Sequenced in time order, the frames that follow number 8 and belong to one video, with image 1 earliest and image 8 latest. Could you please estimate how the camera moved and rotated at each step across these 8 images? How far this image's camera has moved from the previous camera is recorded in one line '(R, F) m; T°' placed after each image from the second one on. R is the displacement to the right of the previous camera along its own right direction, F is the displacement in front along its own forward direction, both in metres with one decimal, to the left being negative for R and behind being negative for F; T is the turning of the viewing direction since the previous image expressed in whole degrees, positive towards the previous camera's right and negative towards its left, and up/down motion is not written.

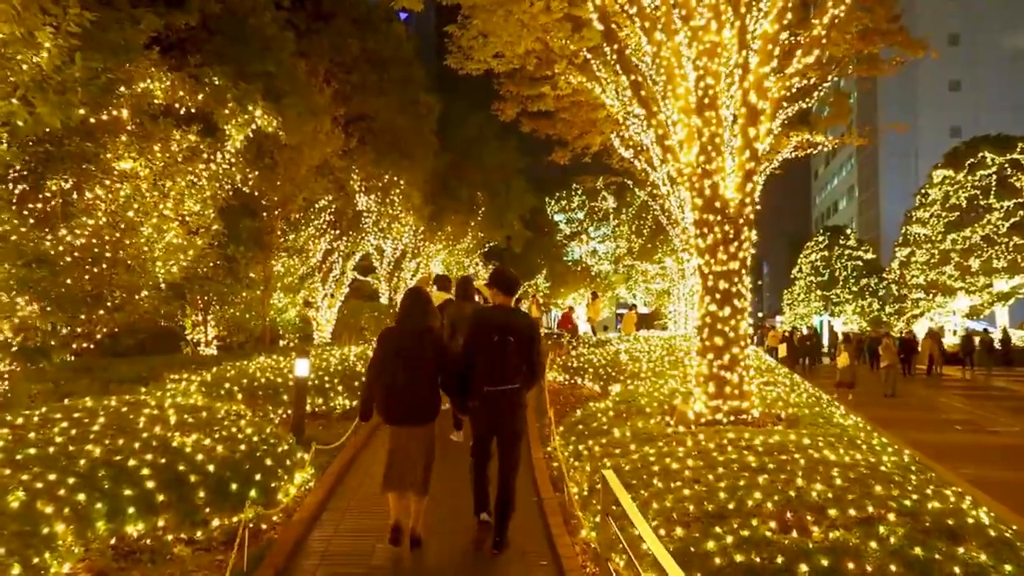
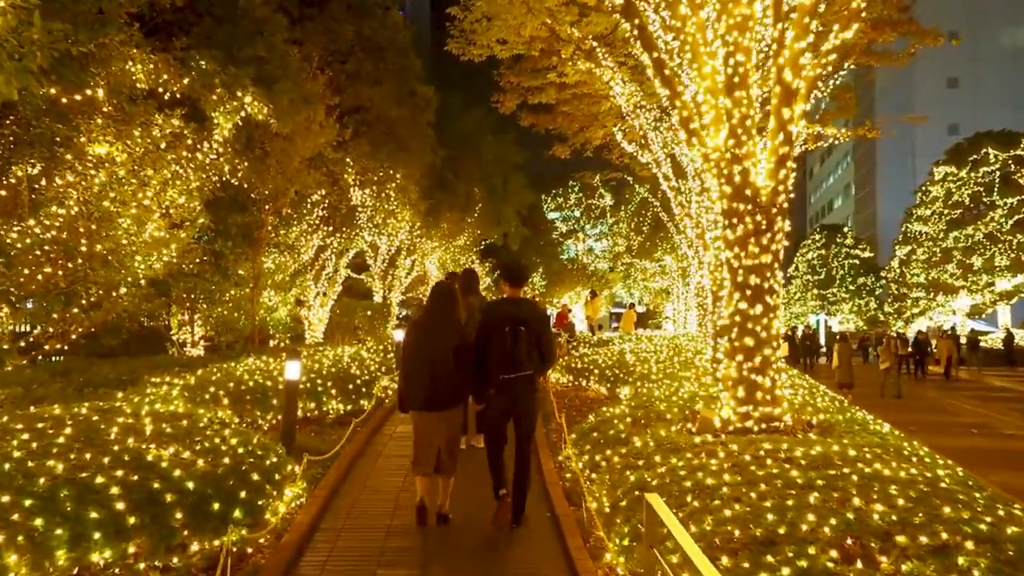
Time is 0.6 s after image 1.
(-0.2, +0.8) m; 0°
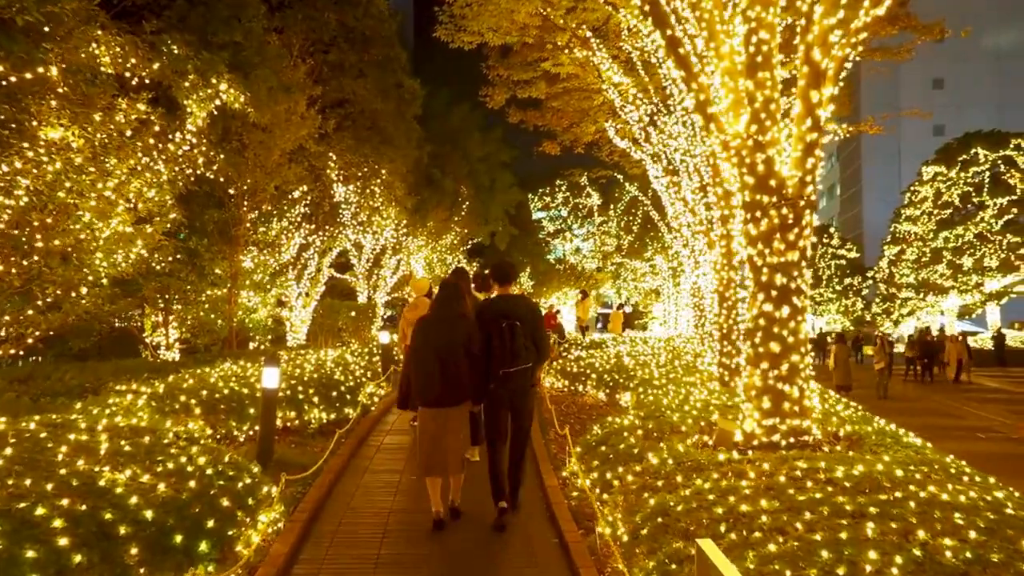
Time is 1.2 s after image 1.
(-0.1, +0.9) m; +1°
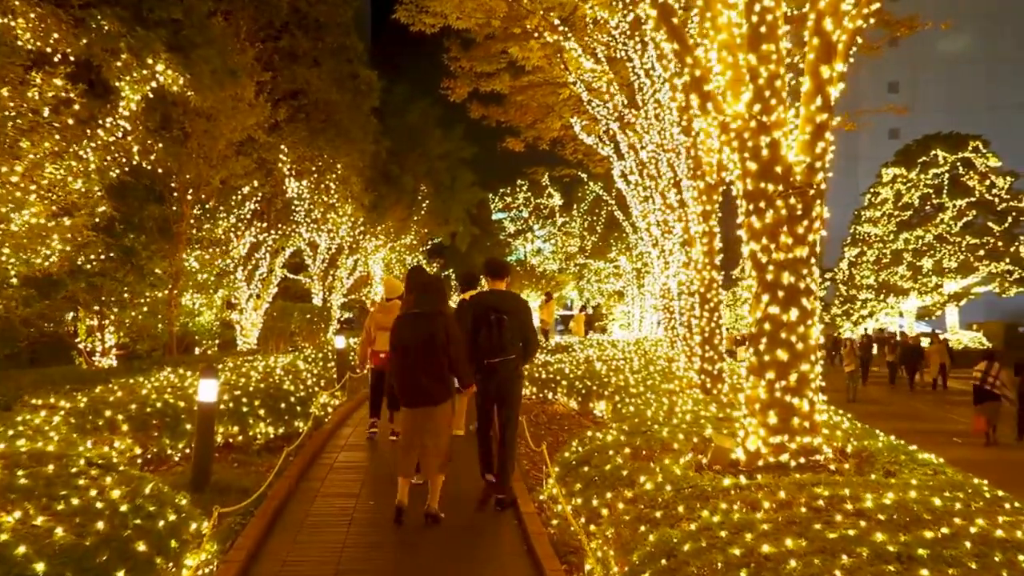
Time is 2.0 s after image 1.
(-0.1, +1.1) m; +2°
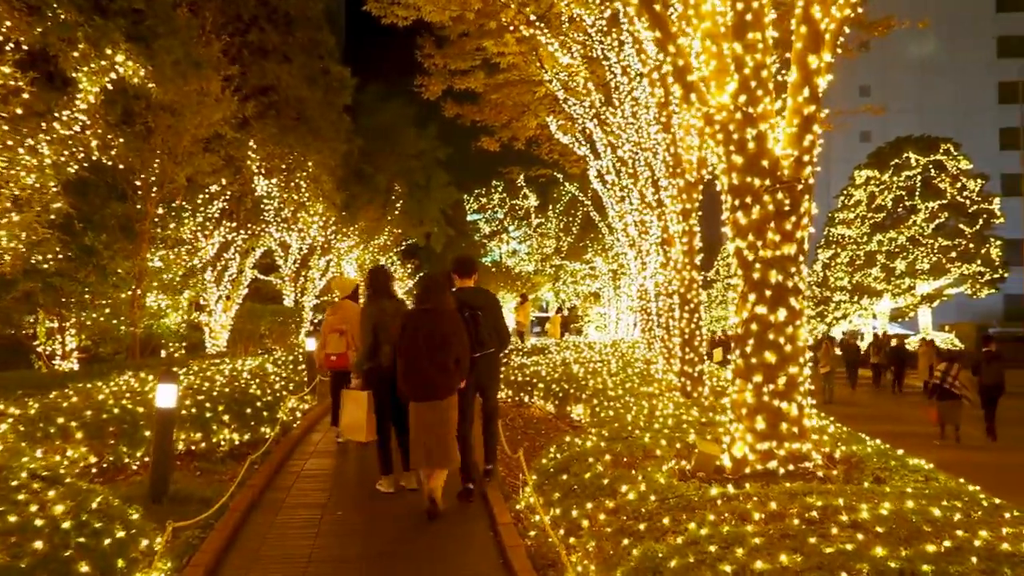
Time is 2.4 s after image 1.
(0.0, +0.4) m; +1°
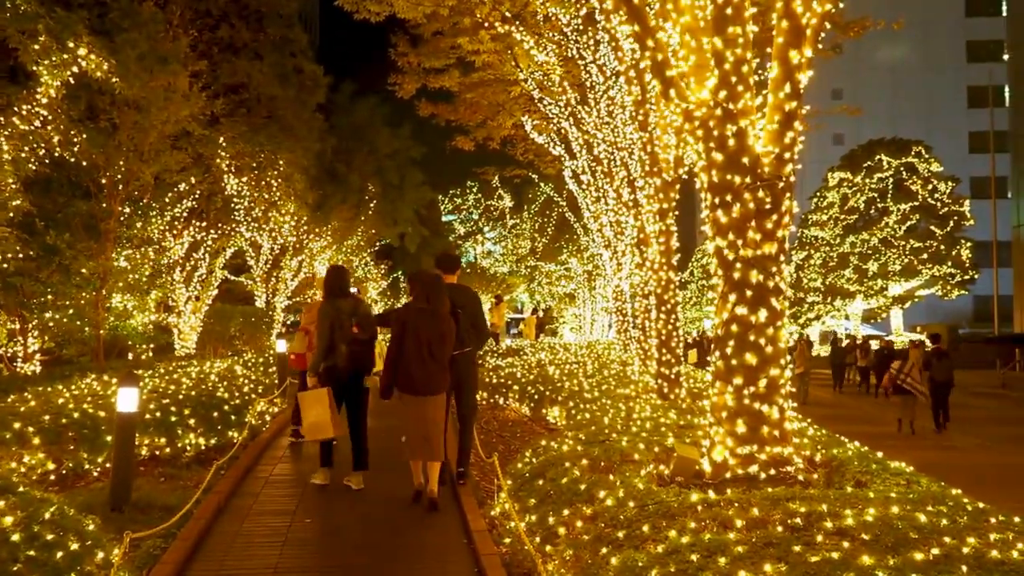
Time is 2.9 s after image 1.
(0.0, +0.2) m; +1°
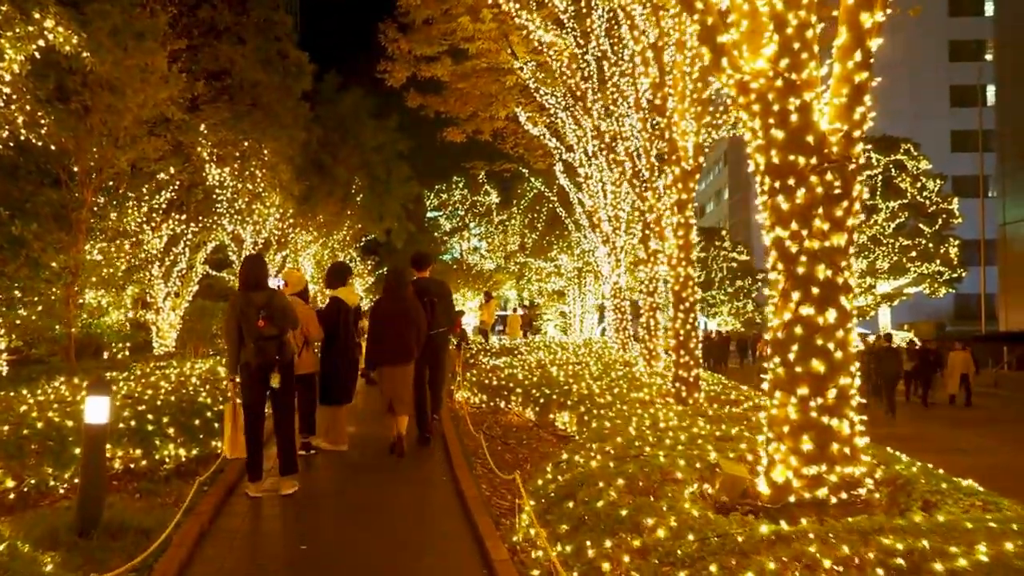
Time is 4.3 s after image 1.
(-0.3, +0.9) m; +1°
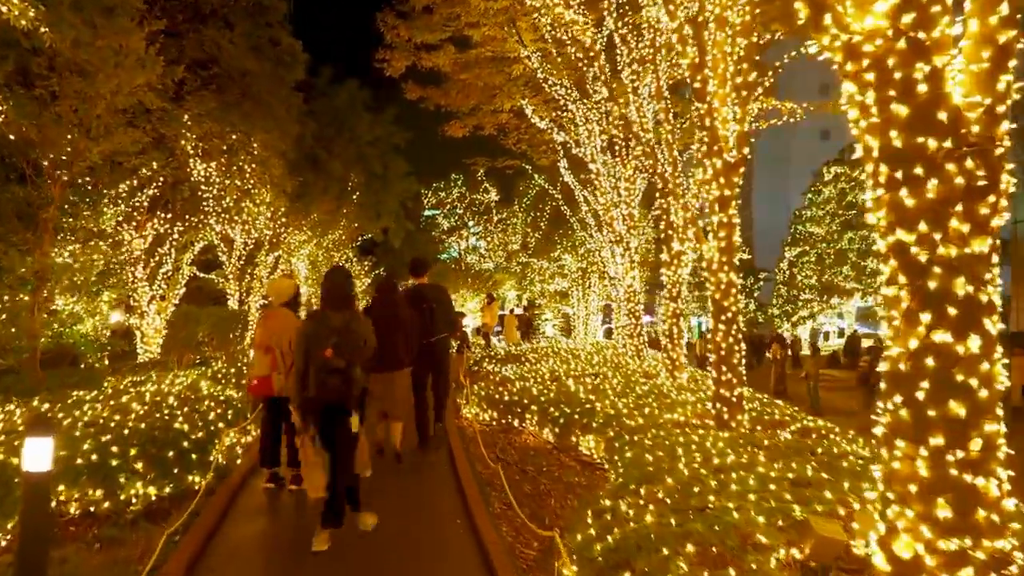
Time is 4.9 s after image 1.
(-0.2, +1.4) m; 0°
